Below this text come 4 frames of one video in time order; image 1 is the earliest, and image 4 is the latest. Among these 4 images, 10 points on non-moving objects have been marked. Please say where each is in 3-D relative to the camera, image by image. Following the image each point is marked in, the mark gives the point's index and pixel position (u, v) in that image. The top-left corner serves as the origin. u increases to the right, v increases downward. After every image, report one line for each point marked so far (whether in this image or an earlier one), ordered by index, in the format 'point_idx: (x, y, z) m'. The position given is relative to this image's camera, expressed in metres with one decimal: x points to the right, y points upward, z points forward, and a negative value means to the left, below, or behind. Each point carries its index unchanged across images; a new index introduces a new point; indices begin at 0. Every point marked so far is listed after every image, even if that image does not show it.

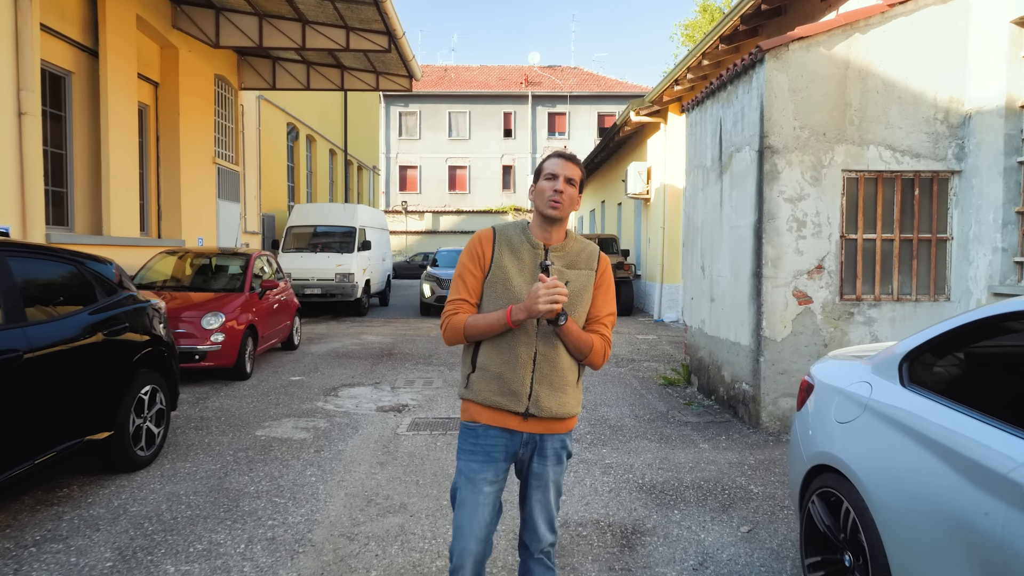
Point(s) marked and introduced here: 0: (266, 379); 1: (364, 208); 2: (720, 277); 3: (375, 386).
0: (-2.7, -1.0, +7.8) m
1: (-3.2, +1.7, +15.6) m
2: (+1.9, +0.1, +6.4) m
3: (-1.5, -1.1, +7.7) m
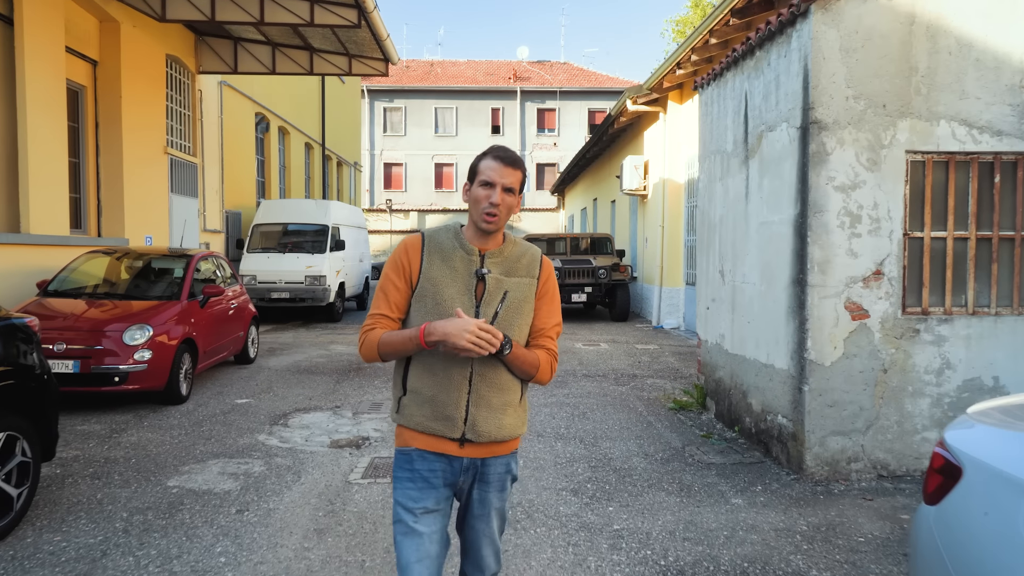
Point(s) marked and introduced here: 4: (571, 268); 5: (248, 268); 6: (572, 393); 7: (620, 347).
0: (-2.8, -1.1, +6.6) m
1: (-3.5, +1.7, +14.4) m
2: (+1.8, 0.0, +5.3) m
3: (-1.6, -1.1, +6.5) m
4: (+1.1, +0.4, +13.7) m
5: (-4.8, +0.4, +12.8) m
6: (+0.6, -1.1, +7.3) m
7: (+1.6, -0.9, +10.6) m
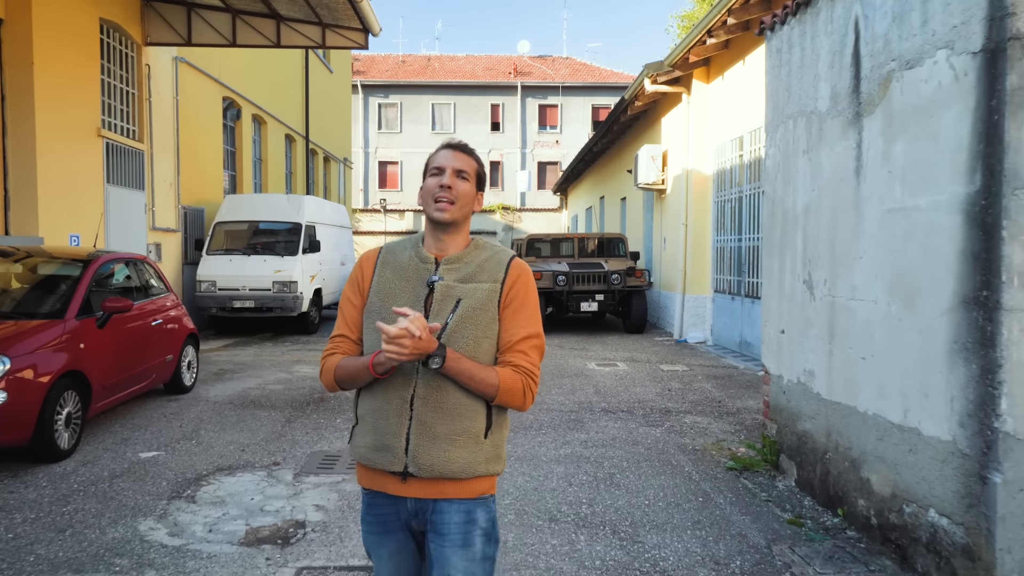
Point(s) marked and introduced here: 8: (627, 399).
0: (-2.8, -1.2, +4.8) m
1: (-3.5, +1.5, +12.7) m
2: (+1.8, -0.1, +3.6) m
3: (-1.6, -1.2, +4.8) m
4: (+1.1, +0.3, +12.0) m
5: (-4.8, +0.2, +11.1) m
6: (+0.6, -1.2, +5.6) m
7: (+1.6, -1.0, +8.8) m
8: (+1.1, -1.1, +7.0) m
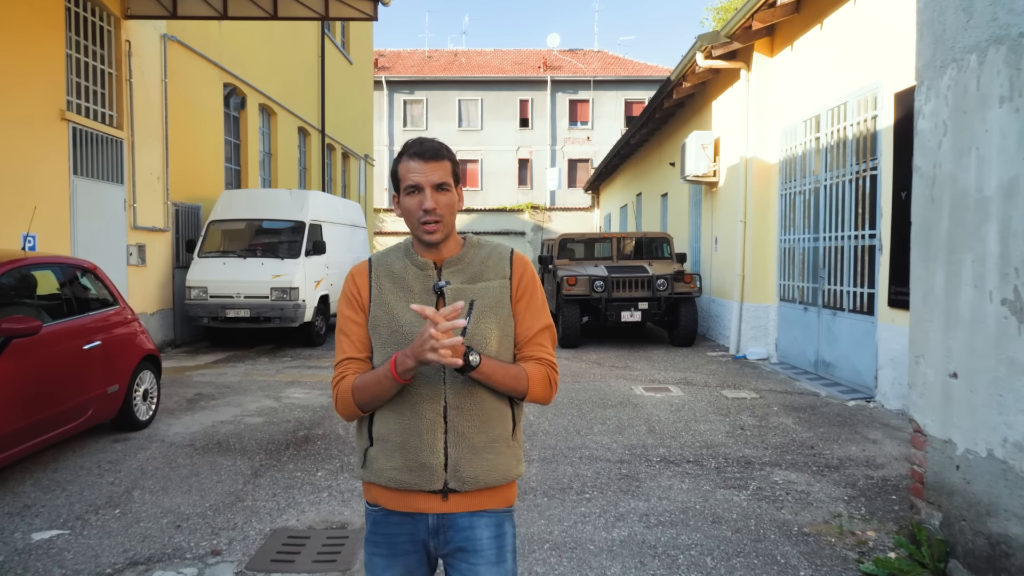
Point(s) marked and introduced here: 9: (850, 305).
0: (-2.7, -1.3, +3.5) m
1: (-3.0, +1.4, +11.3) m
2: (+1.9, -0.2, +2.1) m
3: (-1.5, -1.3, +3.4) m
4: (+1.6, +0.1, +10.4) m
5: (-4.3, +0.1, +9.8) m
6: (+0.8, -1.3, +4.1) m
7: (+2.0, -1.1, +7.3) m
8: (+1.4, -1.2, +5.5) m
9: (+3.5, -0.2, +7.4) m
